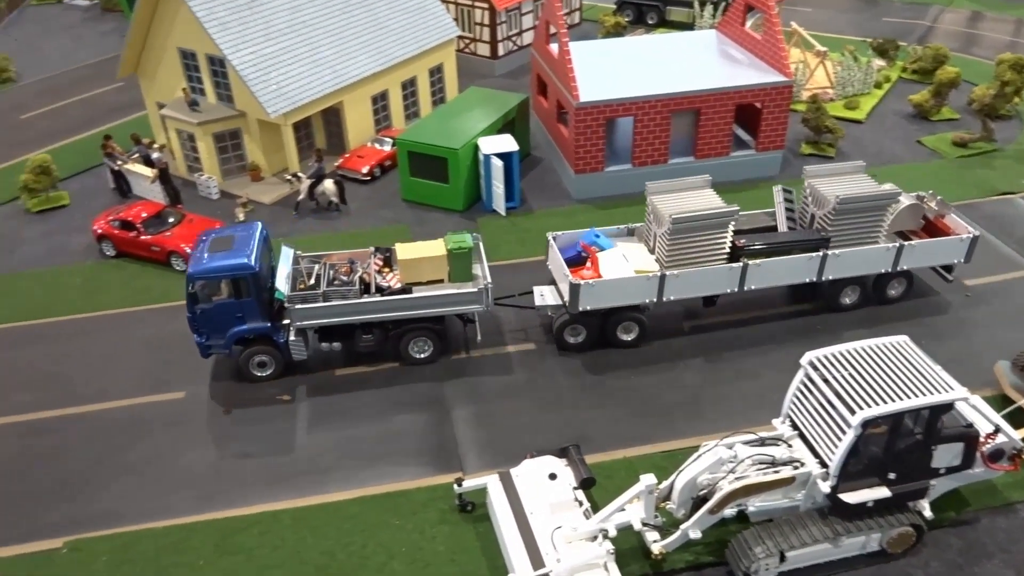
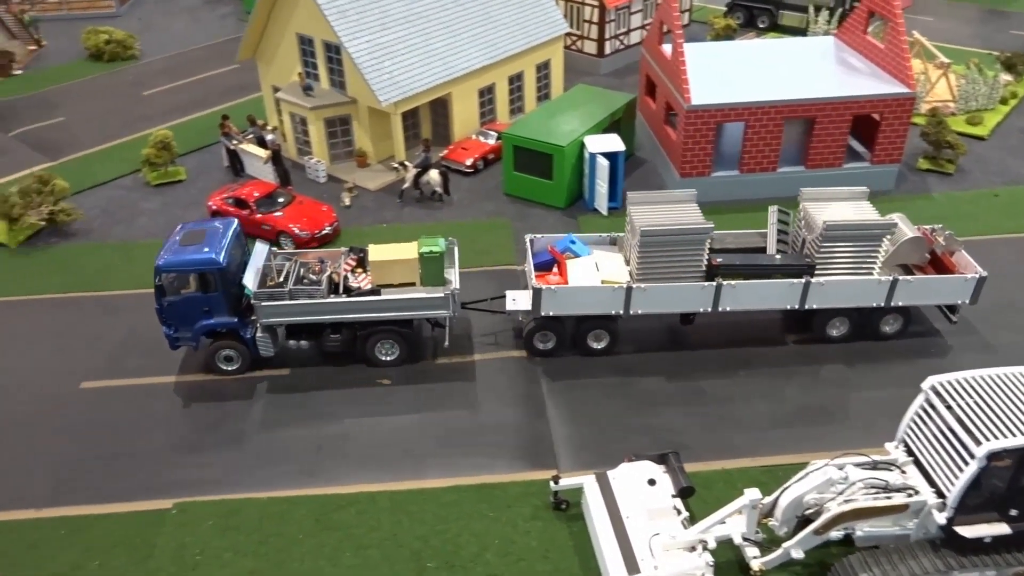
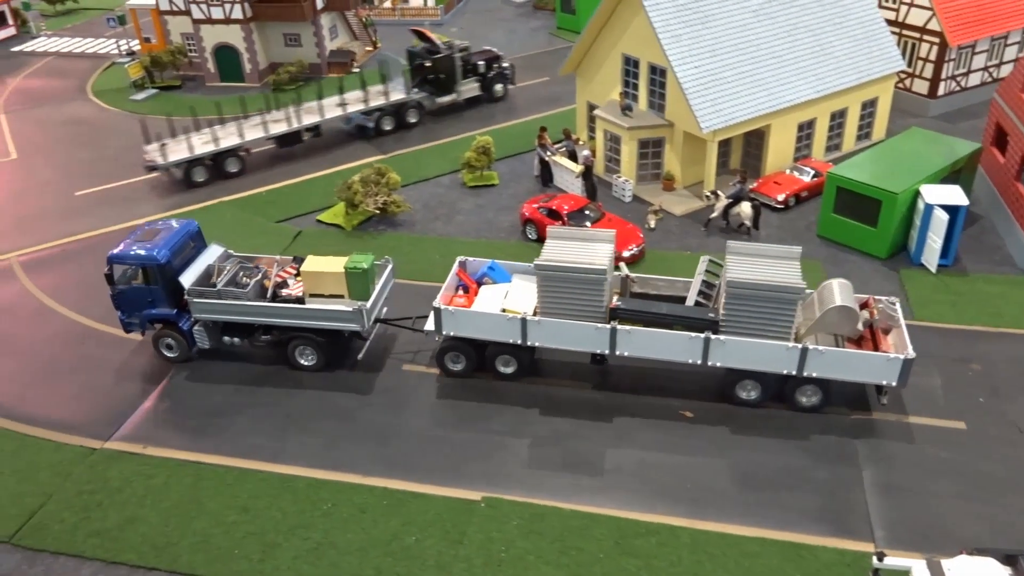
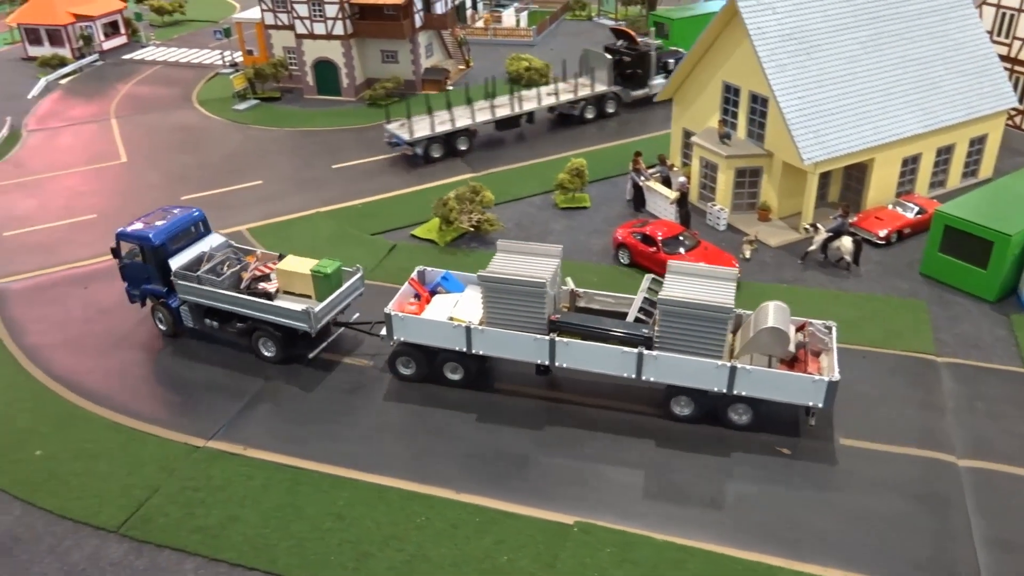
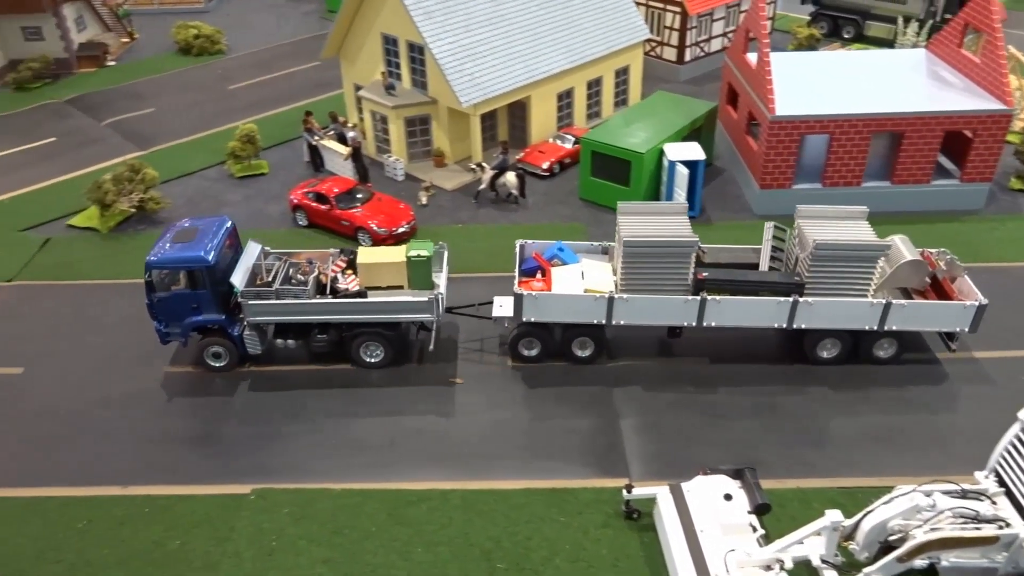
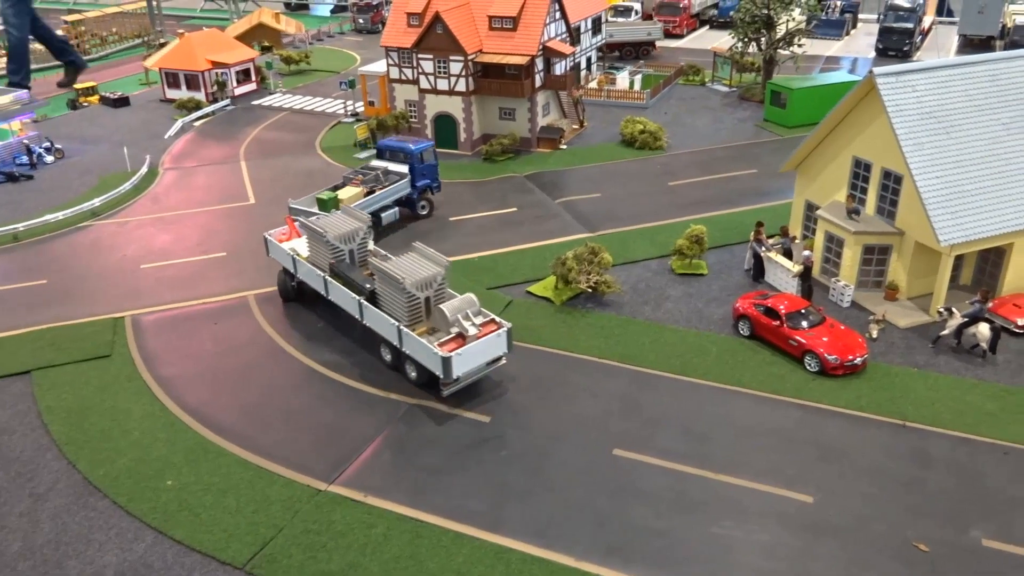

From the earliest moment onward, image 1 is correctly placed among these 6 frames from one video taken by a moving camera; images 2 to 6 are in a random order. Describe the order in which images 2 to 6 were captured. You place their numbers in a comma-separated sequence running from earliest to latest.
2, 5, 3, 4, 6
